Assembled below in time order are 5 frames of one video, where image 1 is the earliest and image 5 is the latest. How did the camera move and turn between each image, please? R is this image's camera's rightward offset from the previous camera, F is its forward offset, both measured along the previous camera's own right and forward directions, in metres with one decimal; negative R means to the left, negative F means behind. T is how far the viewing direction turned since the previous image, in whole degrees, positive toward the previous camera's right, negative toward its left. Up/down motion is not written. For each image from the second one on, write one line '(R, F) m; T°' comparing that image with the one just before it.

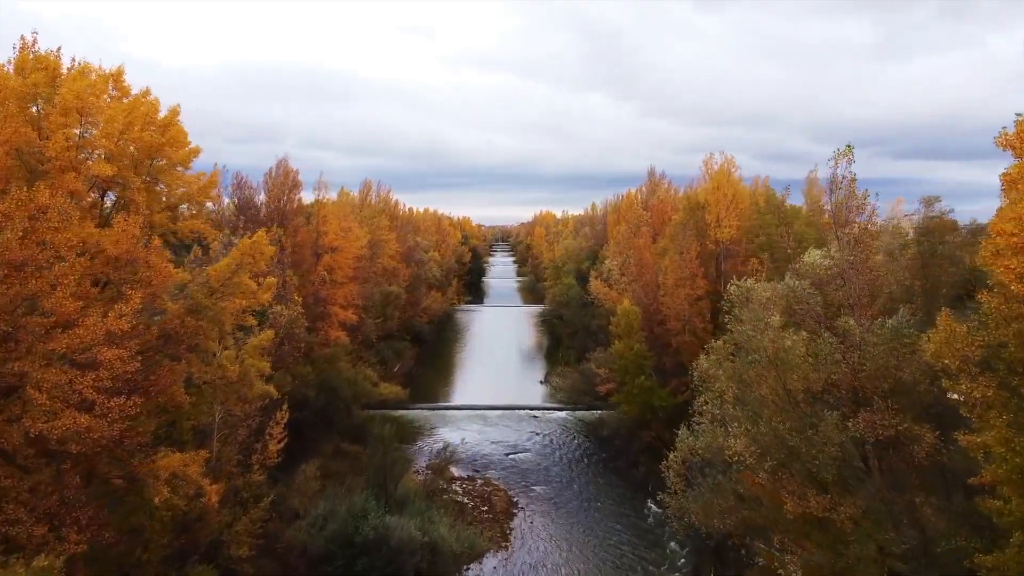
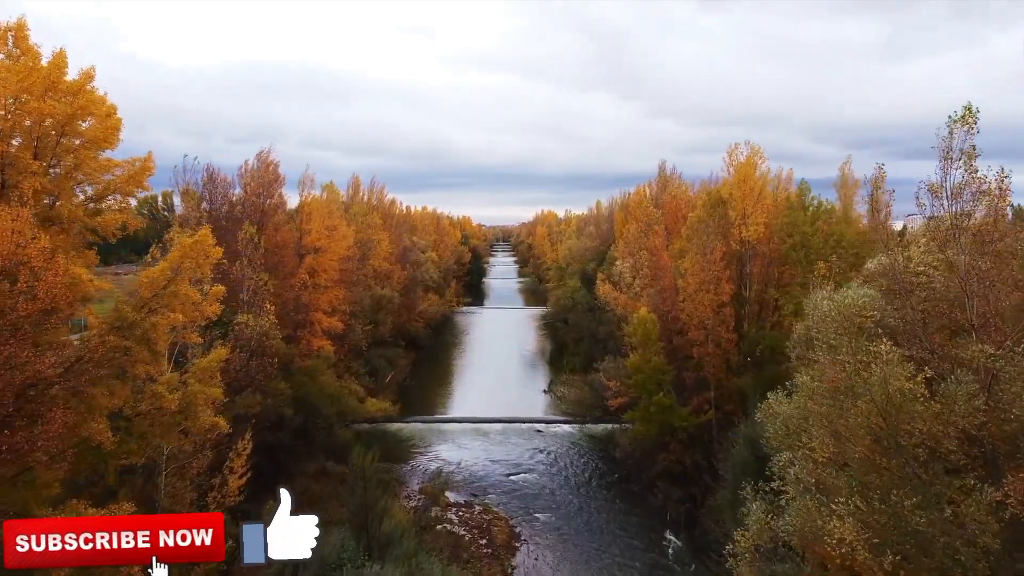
(-0.1, +2.5) m; 0°
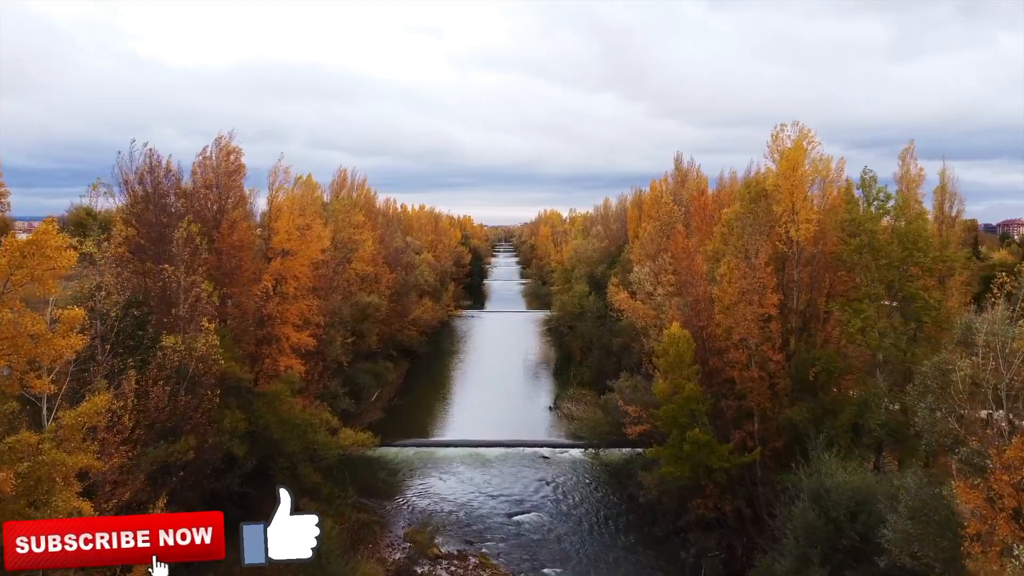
(0.0, +3.7) m; 0°
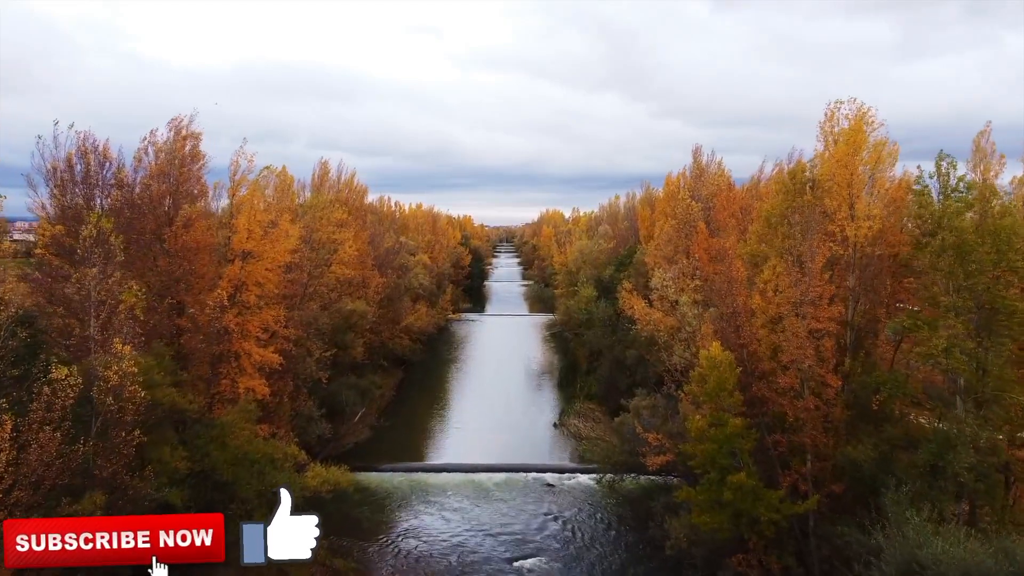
(0.0, +3.1) m; 0°
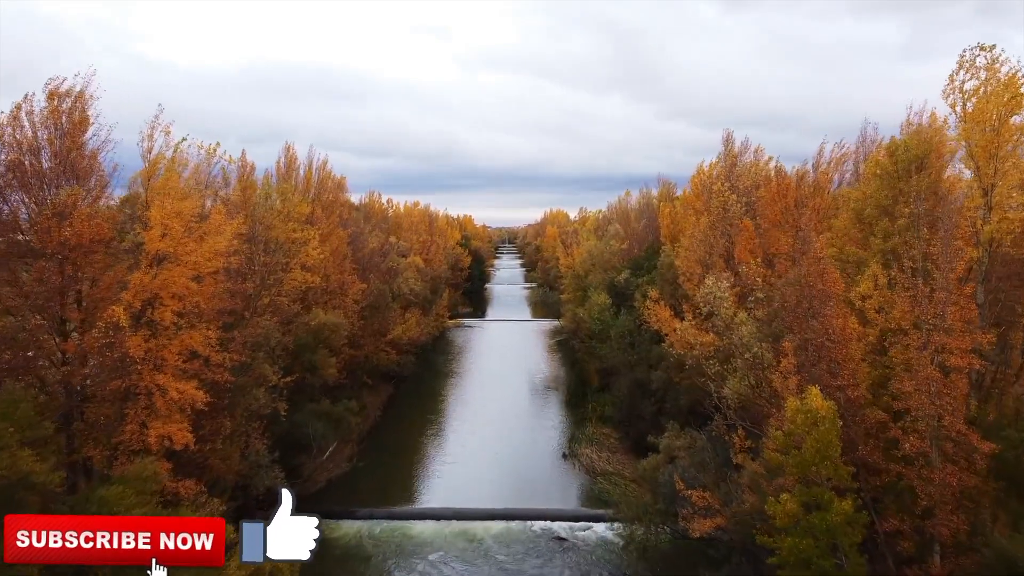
(0.0, +4.4) m; 0°
